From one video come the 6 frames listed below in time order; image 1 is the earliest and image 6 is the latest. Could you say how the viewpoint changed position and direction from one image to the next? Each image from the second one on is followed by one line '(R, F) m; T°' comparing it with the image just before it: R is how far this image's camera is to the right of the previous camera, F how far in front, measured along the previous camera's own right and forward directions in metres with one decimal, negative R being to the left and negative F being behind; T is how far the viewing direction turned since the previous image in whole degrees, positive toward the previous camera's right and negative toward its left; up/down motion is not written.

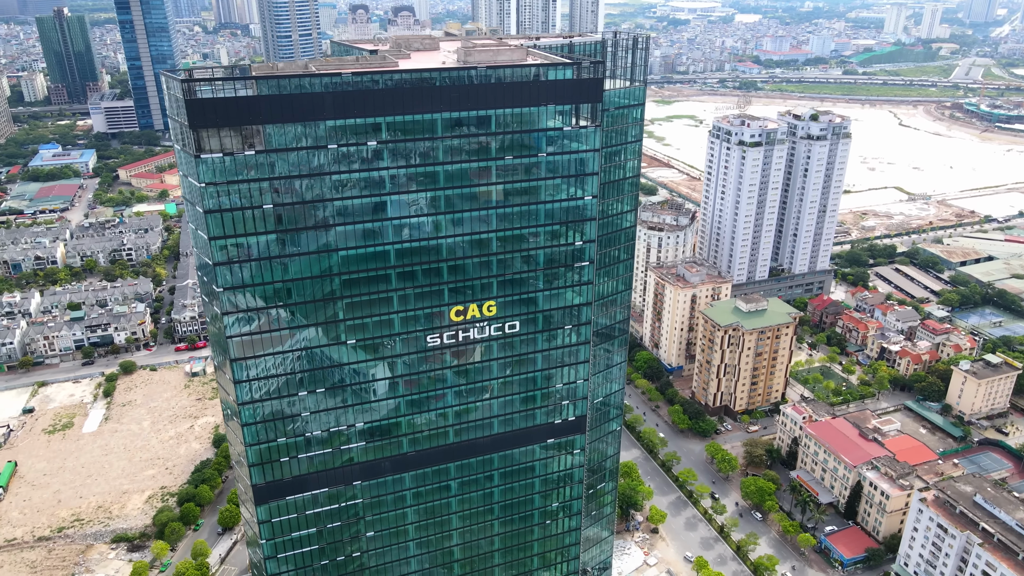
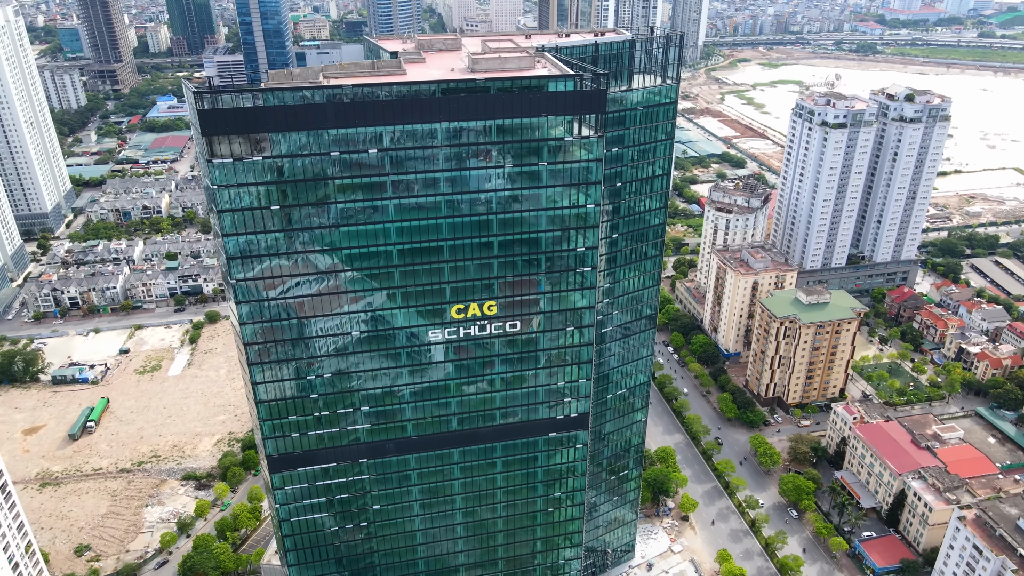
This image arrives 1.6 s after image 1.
(+9.7, -1.6) m; -8°
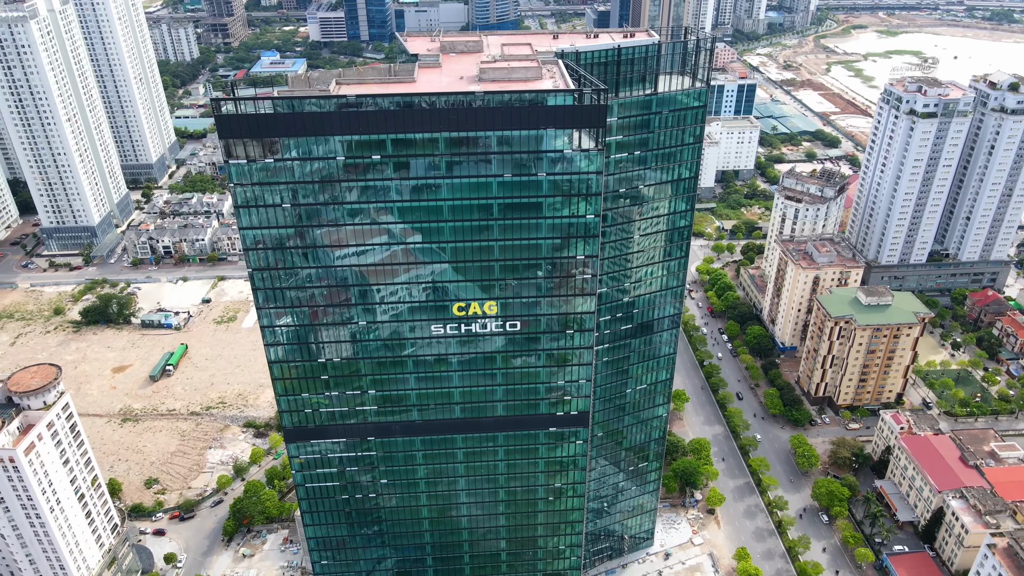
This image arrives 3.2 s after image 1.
(+9.8, -1.9) m; -7°
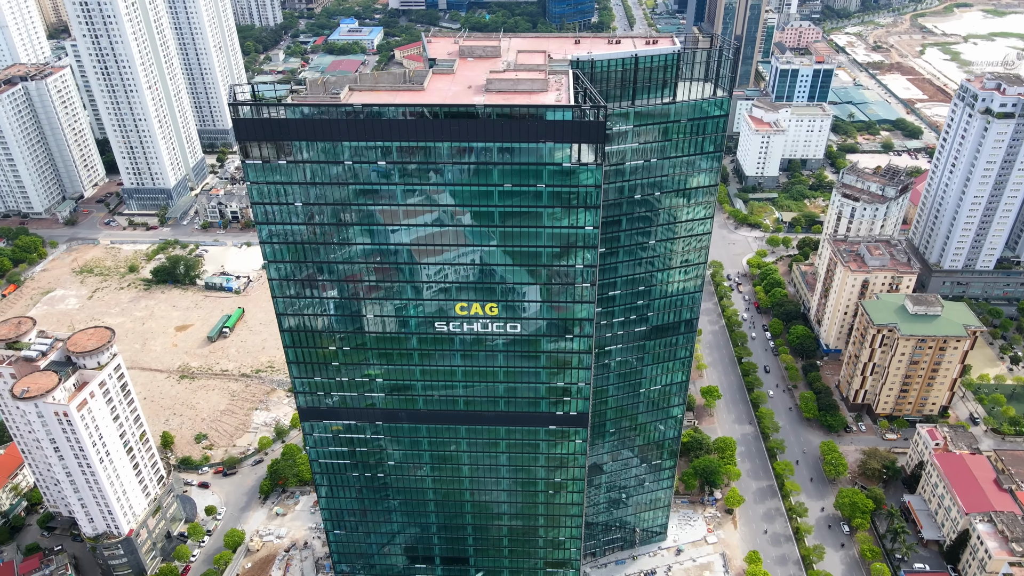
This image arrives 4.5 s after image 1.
(+7.8, -1.9) m; -6°
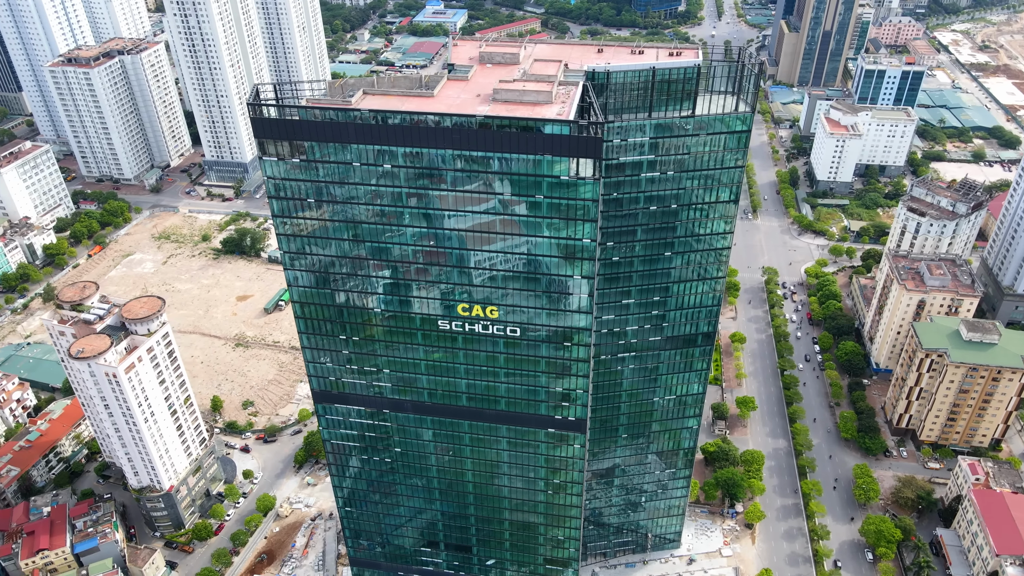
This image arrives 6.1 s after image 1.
(+8.7, -1.1) m; -6°
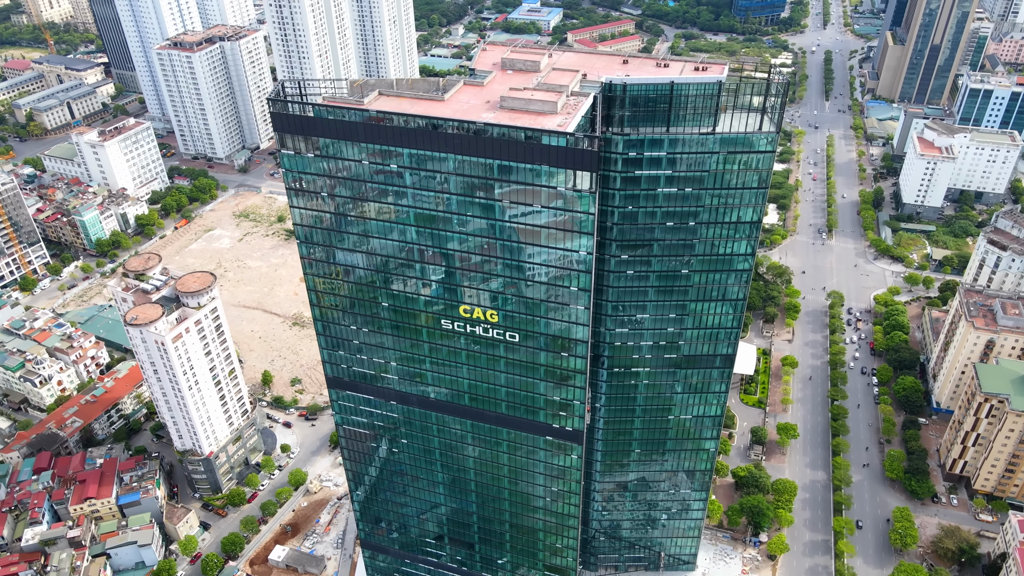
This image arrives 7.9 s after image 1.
(+9.9, 0.0) m; -7°
